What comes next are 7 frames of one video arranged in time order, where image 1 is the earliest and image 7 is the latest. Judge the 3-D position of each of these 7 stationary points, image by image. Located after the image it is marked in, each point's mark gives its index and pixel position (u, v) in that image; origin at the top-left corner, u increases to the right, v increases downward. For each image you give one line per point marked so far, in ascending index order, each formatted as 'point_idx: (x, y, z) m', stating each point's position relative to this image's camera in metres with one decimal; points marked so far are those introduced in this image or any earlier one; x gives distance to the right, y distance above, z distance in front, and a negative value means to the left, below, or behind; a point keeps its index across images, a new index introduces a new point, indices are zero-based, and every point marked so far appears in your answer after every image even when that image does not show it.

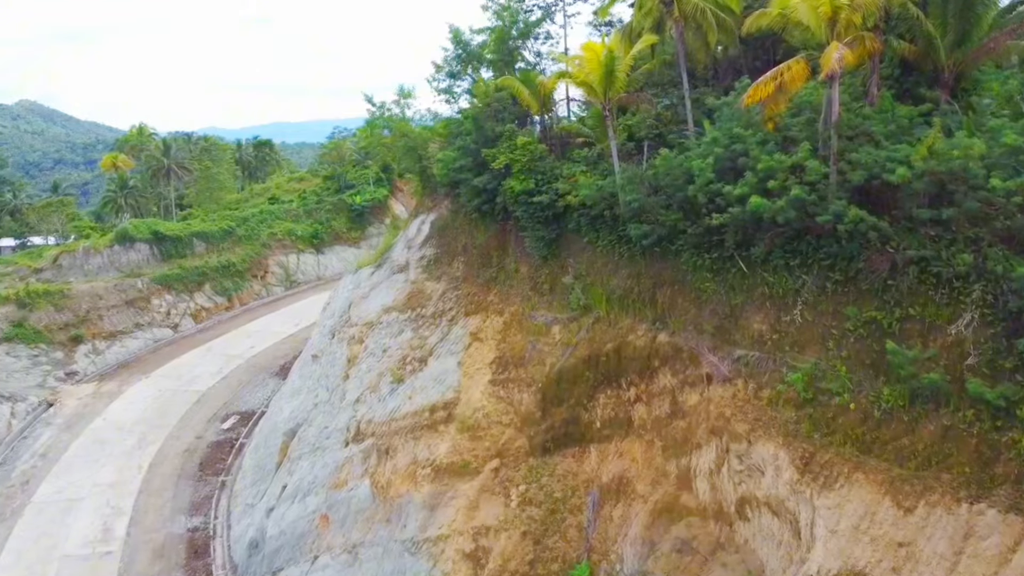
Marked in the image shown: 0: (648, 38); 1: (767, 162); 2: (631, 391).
0: (+3.1, +5.7, +18.8) m
1: (+4.8, +2.4, +15.5) m
2: (+2.6, -2.2, +17.9) m
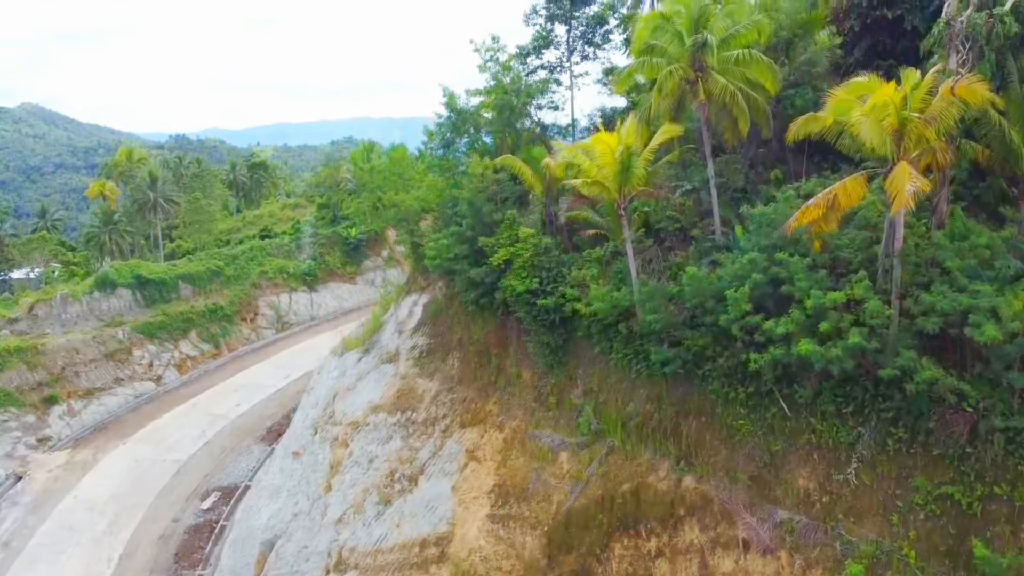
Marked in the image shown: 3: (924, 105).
0: (+3.1, +3.1, +16.3) m
1: (+4.8, -0.2, +13.0) m
2: (+2.6, -4.7, +15.4) m
3: (+6.0, +2.7, +12.1) m
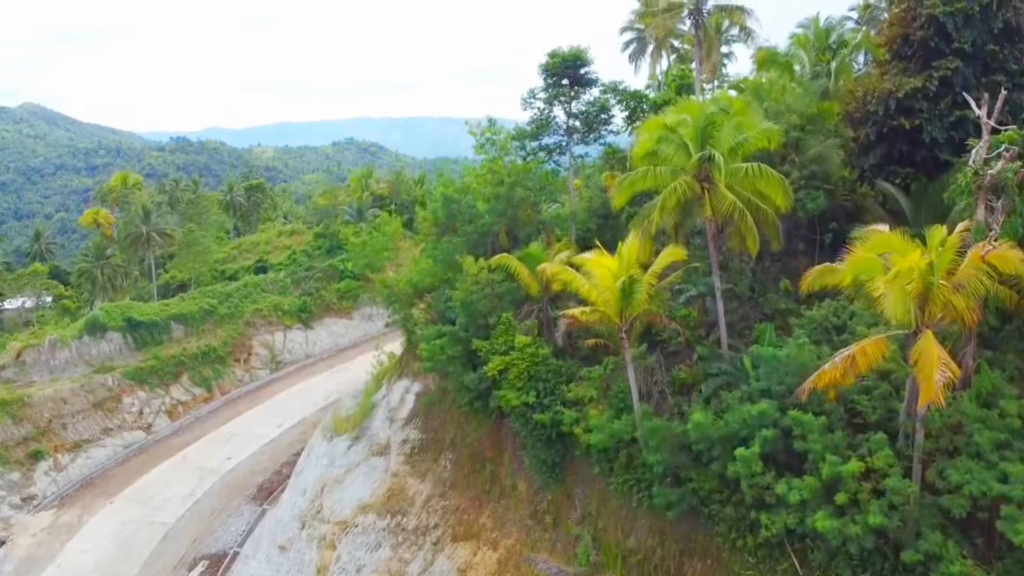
0: (+3.0, +0.7, +15.3) m
1: (+4.6, -2.6, +12.0) m
2: (+2.4, -7.2, +14.4) m
3: (+5.9, +0.2, +11.1) m
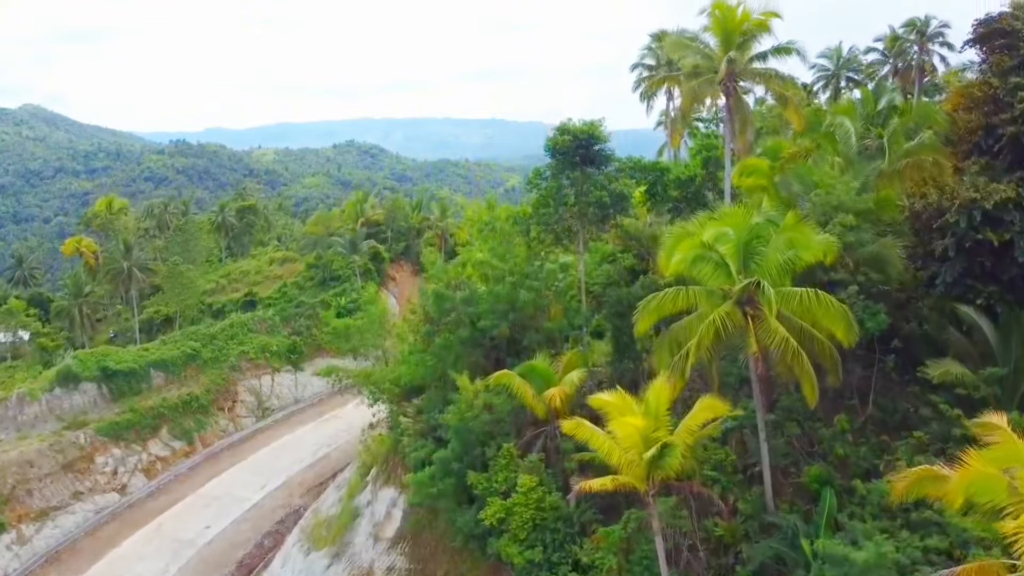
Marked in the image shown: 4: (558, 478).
0: (+3.1, -1.7, +12.5) m
1: (+4.7, -5.0, +9.1) m
2: (+2.5, -9.5, +11.5) m
3: (+5.9, -2.2, +8.3) m
4: (+0.9, -3.5, +15.8) m
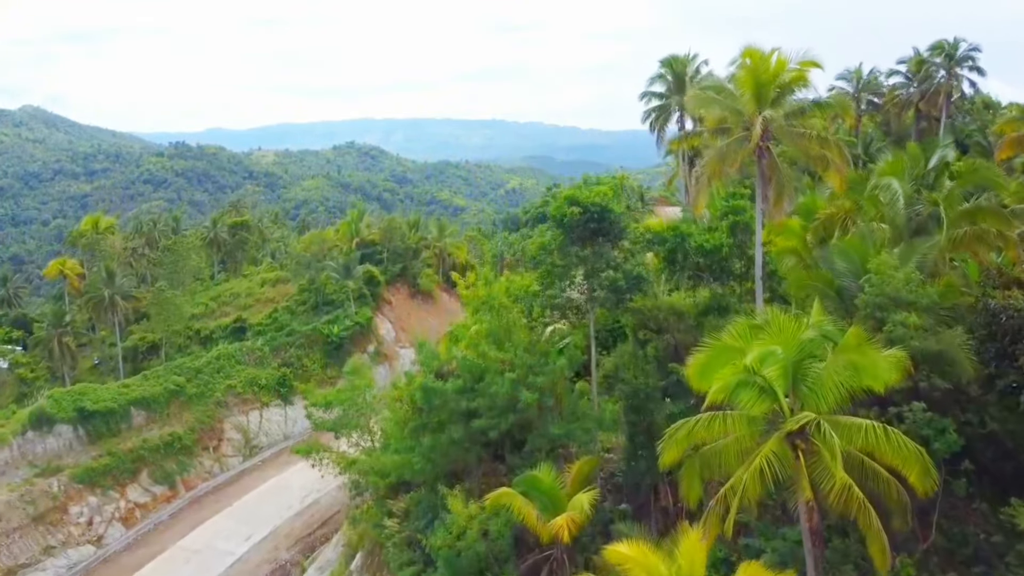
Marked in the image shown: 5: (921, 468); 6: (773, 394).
0: (+3.0, -3.4, +10.1) m
1: (+4.7, -6.7, +6.8) m
2: (+2.5, -11.3, +9.2) m
3: (+5.9, -3.9, +5.9) m
4: (+0.9, -5.2, +13.4) m
5: (+5.2, -2.2, +10.7) m
6: (+3.4, -1.4, +10.9) m
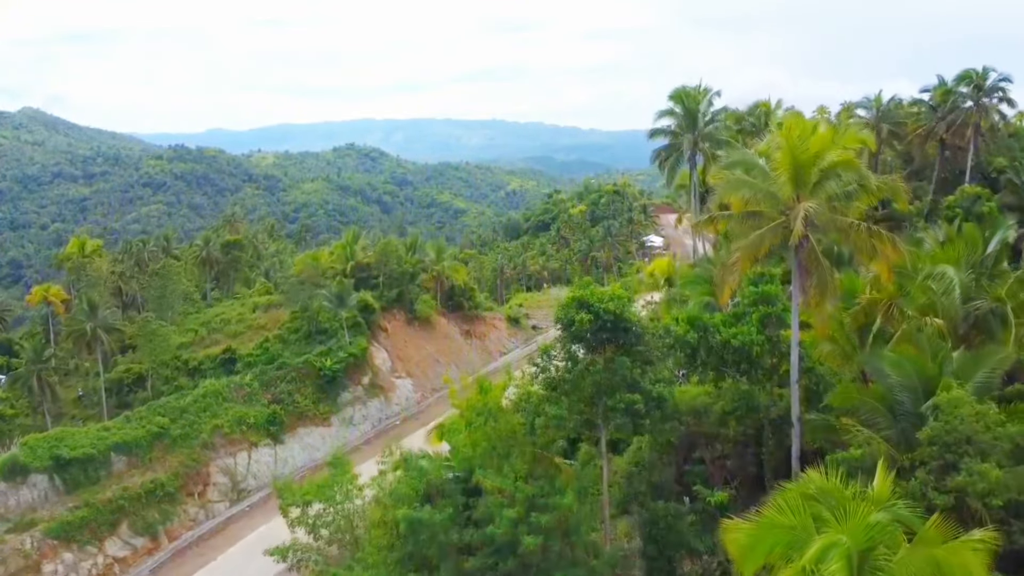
0: (+3.0, -5.2, +8.0) m
1: (+4.7, -8.5, +4.7) m
2: (+2.5, -13.1, +7.1) m
3: (+5.9, -5.7, +3.8) m
4: (+0.9, -7.0, +11.3) m
5: (+5.1, -4.0, +8.5) m
6: (+3.4, -3.2, +8.8) m
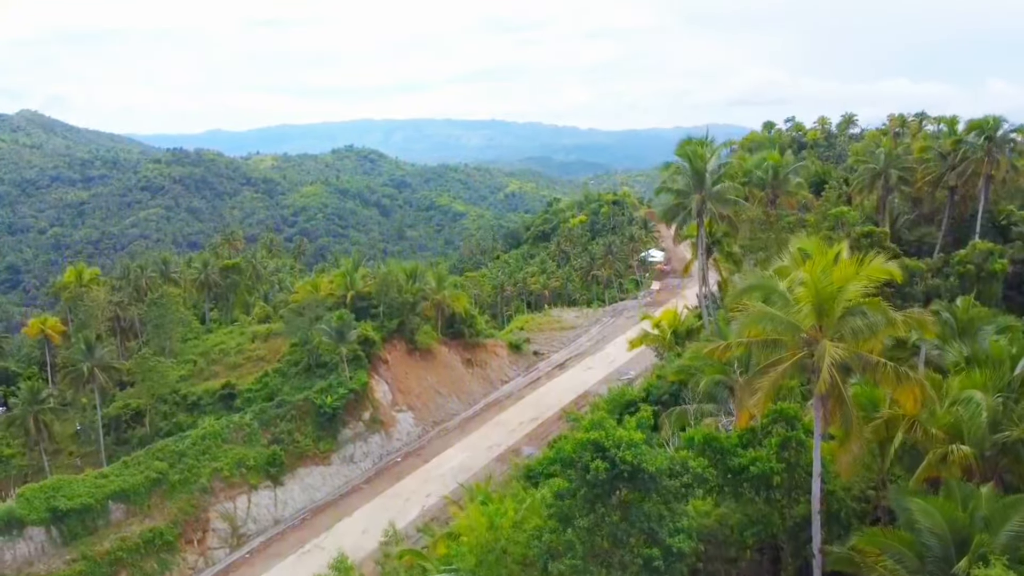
0: (+3.2, -7.3, +7.4) m
1: (+4.9, -10.6, +4.1) m
2: (+2.7, -15.2, +6.5) m
3: (+6.1, -7.8, +3.2) m
4: (+1.1, -9.2, +10.7) m
5: (+5.3, -6.2, +8.0) m
6: (+3.6, -5.4, +8.2) m
